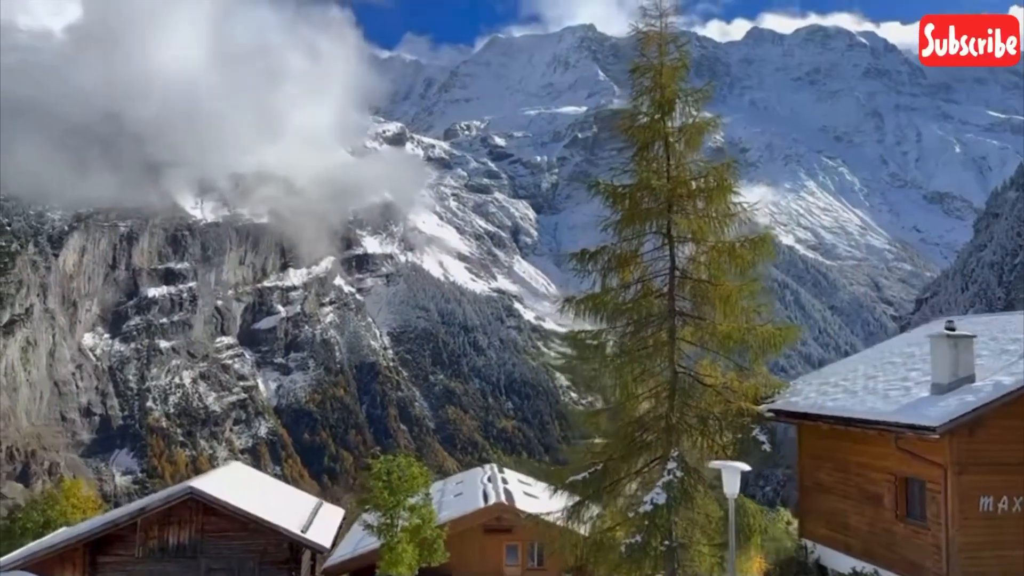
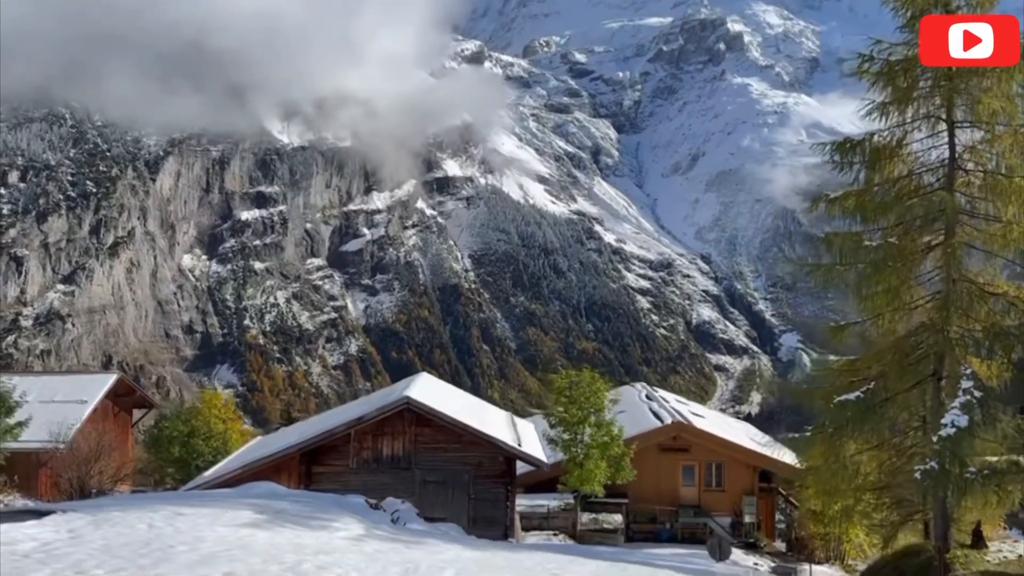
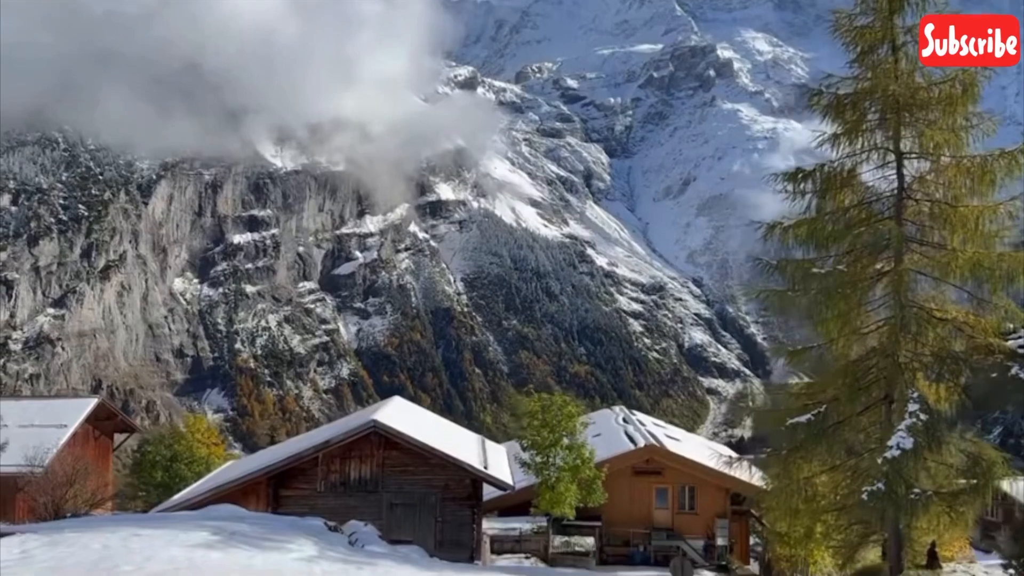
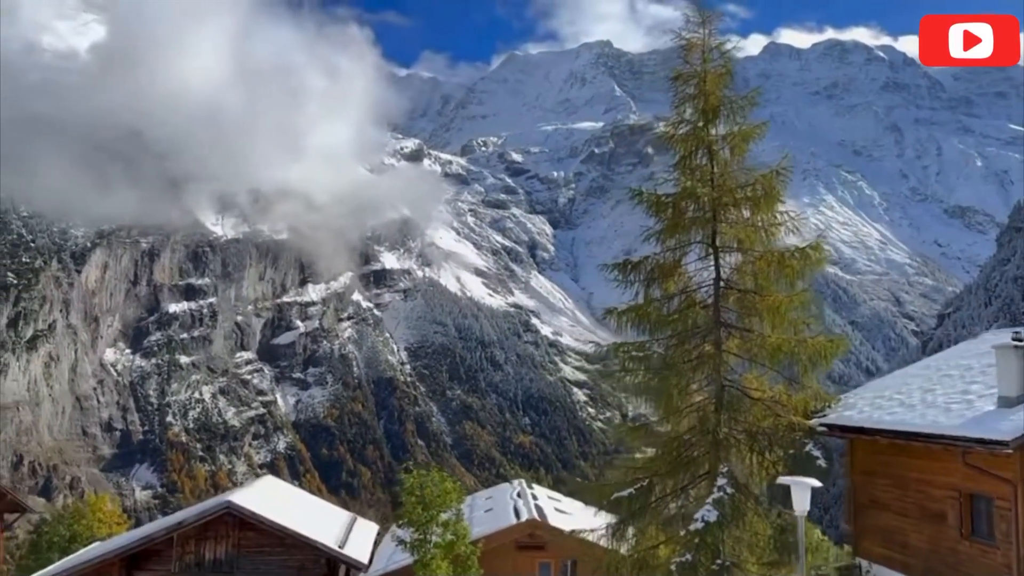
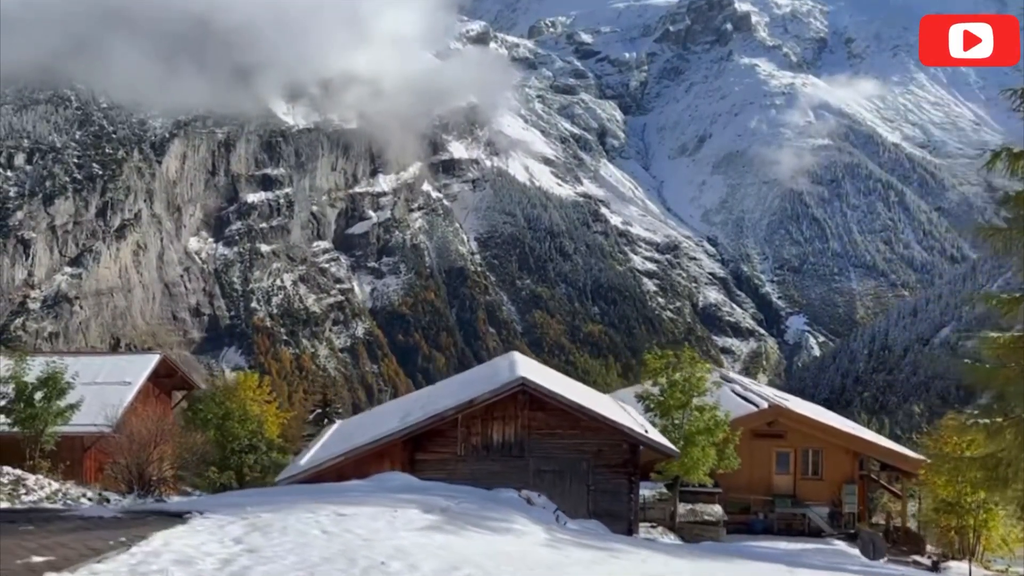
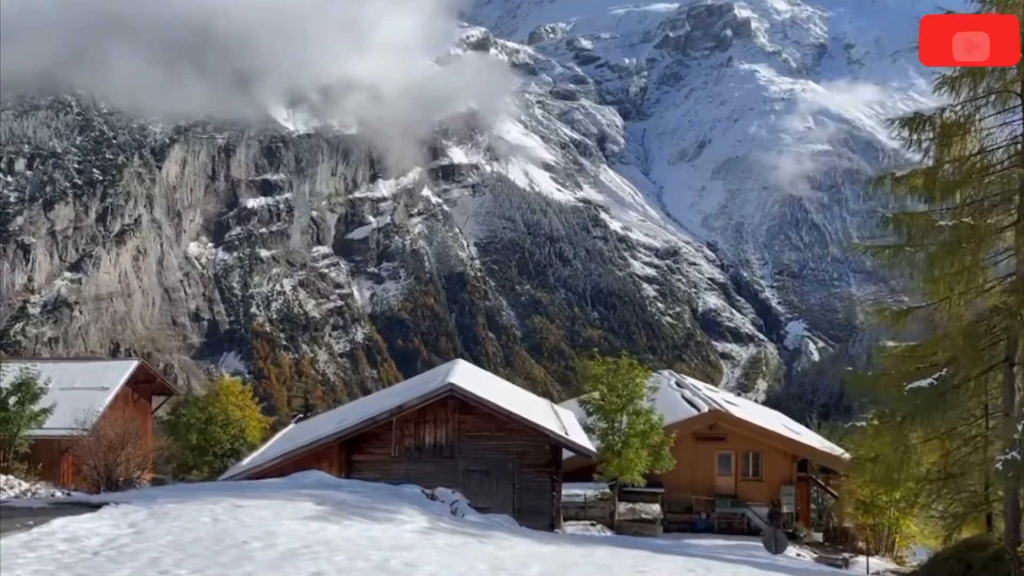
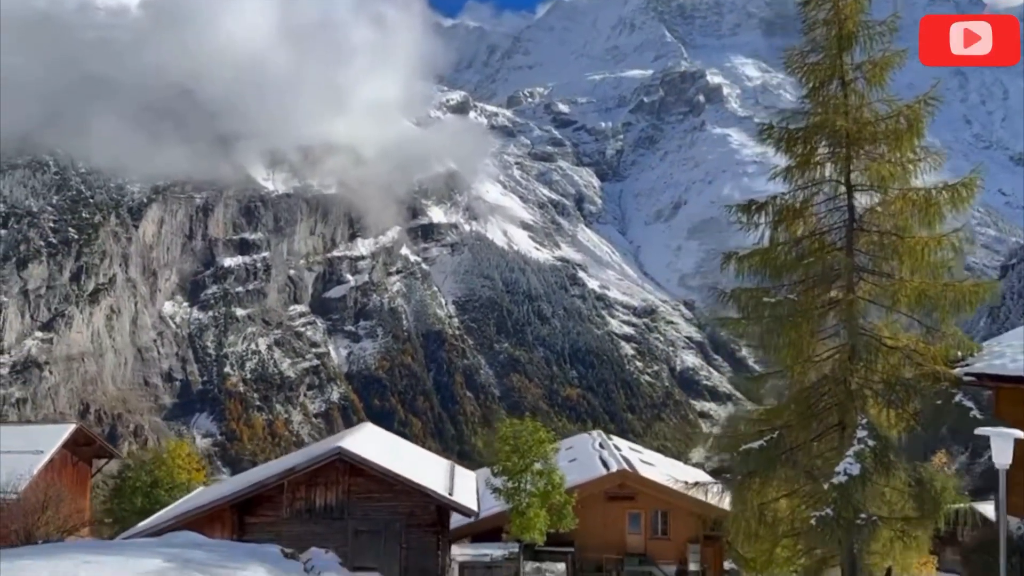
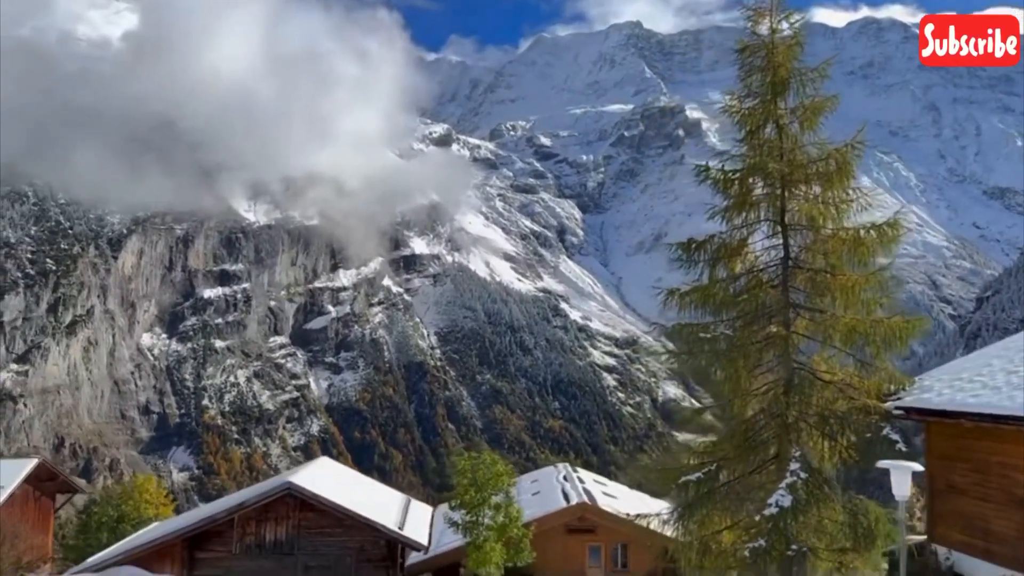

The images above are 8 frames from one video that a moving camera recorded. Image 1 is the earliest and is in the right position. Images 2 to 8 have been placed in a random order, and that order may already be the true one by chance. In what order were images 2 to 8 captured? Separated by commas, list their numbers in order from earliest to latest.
4, 8, 7, 3, 2, 6, 5
